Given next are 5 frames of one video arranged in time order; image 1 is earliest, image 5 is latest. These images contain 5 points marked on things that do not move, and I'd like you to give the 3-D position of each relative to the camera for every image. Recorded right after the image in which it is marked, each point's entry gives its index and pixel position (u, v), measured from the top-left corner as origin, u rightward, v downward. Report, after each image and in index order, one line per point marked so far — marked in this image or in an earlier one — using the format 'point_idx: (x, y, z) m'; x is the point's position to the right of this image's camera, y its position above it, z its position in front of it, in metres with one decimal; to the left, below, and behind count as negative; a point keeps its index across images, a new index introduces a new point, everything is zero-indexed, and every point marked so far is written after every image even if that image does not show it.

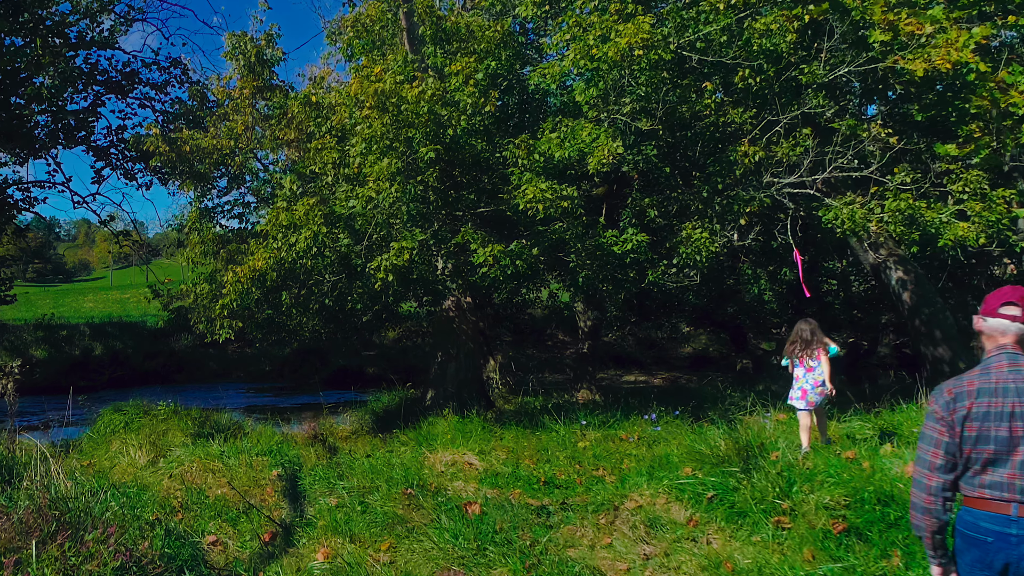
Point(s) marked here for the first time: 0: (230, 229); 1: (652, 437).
0: (-4.1, +0.8, +15.7) m
1: (+1.2, -1.2, +8.8) m
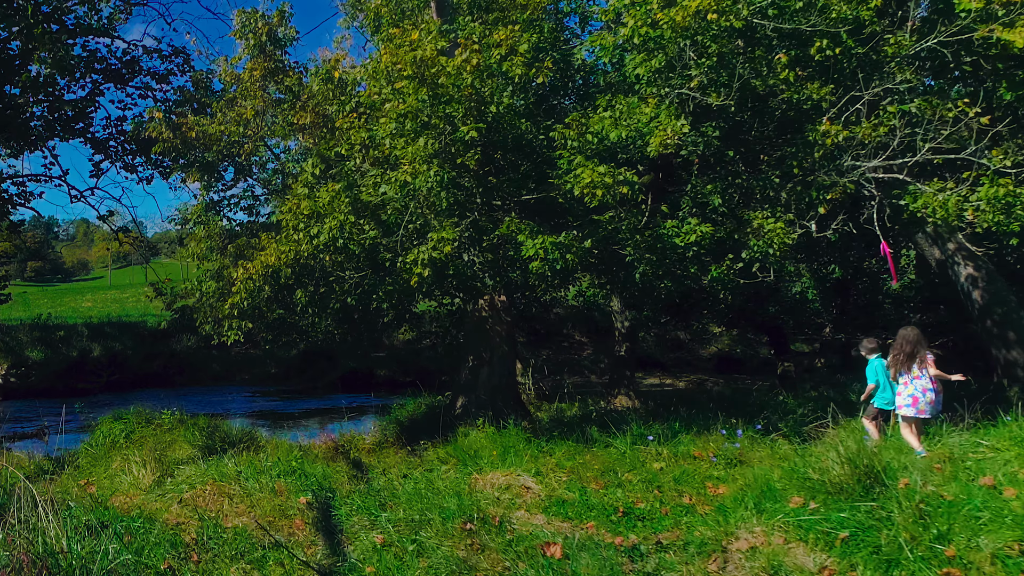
0: (-3.7, +0.9, +14.6) m
1: (+1.6, -1.2, +7.7) m
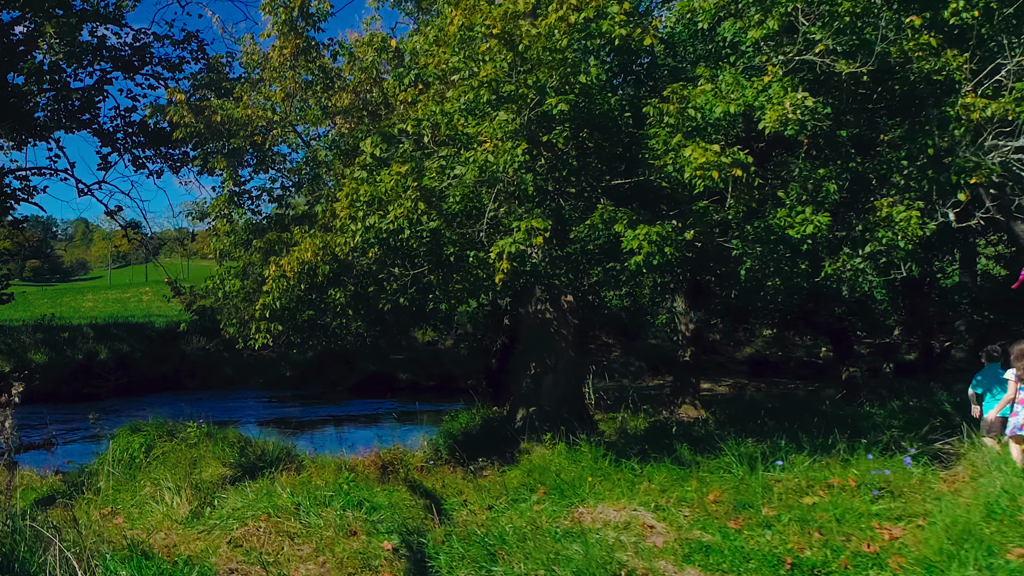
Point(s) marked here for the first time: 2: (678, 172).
0: (-3.1, +0.9, +13.4) m
1: (+2.2, -1.2, +6.5) m
2: (+1.2, +0.8, +7.6) m
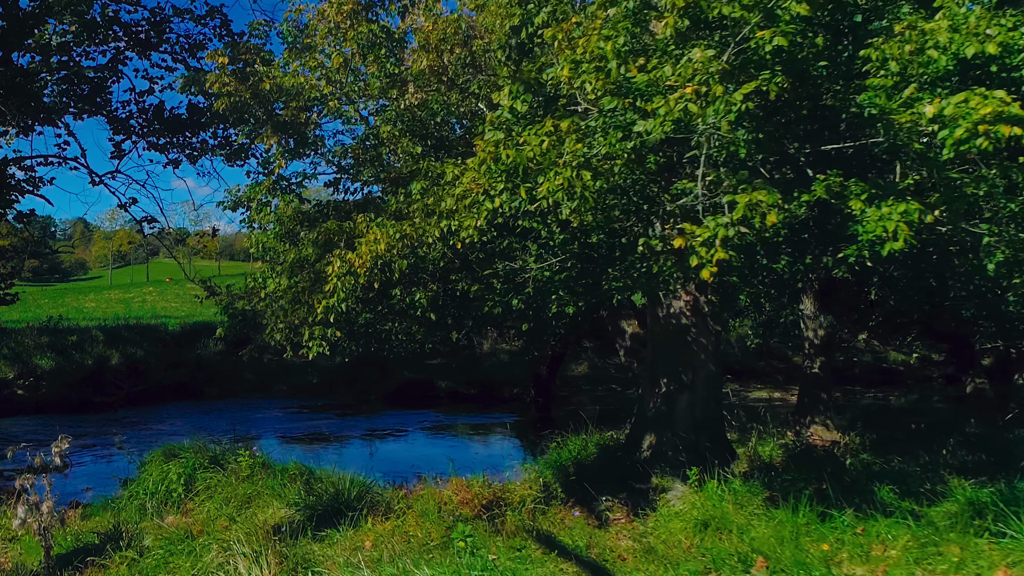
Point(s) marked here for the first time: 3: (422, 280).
0: (-2.1, +0.9, +11.4) m
1: (+3.2, -1.2, +4.6) m
2: (+2.2, +0.8, +5.7) m
3: (-0.8, +0.1, +9.8) m
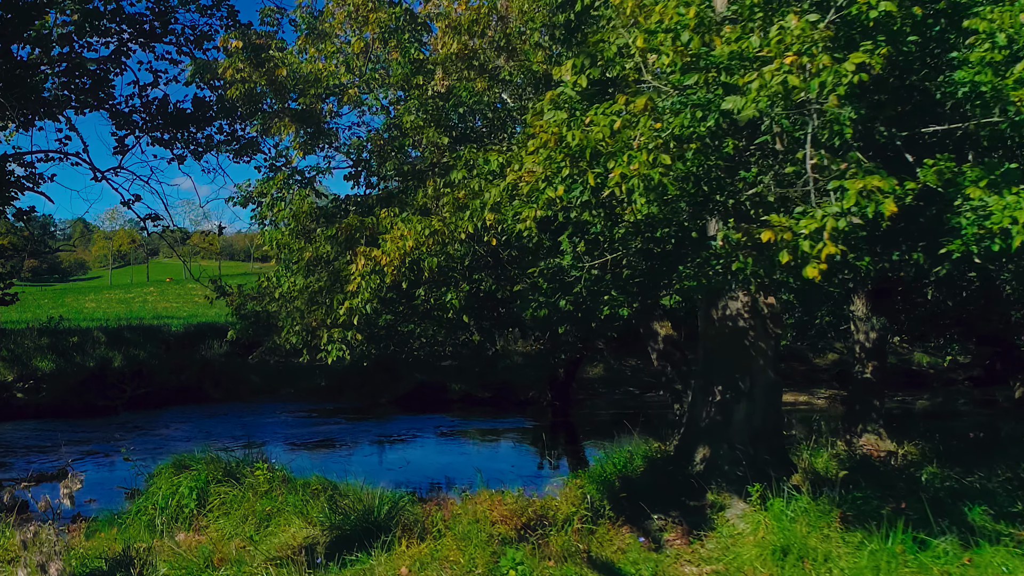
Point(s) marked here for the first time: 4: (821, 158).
0: (-1.8, +0.9, +10.8) m
1: (+3.5, -1.2, +3.9) m
2: (+2.5, +0.8, +5.0) m
3: (-0.5, +0.1, +9.2) m
4: (+1.4, +0.6, +4.9) m
